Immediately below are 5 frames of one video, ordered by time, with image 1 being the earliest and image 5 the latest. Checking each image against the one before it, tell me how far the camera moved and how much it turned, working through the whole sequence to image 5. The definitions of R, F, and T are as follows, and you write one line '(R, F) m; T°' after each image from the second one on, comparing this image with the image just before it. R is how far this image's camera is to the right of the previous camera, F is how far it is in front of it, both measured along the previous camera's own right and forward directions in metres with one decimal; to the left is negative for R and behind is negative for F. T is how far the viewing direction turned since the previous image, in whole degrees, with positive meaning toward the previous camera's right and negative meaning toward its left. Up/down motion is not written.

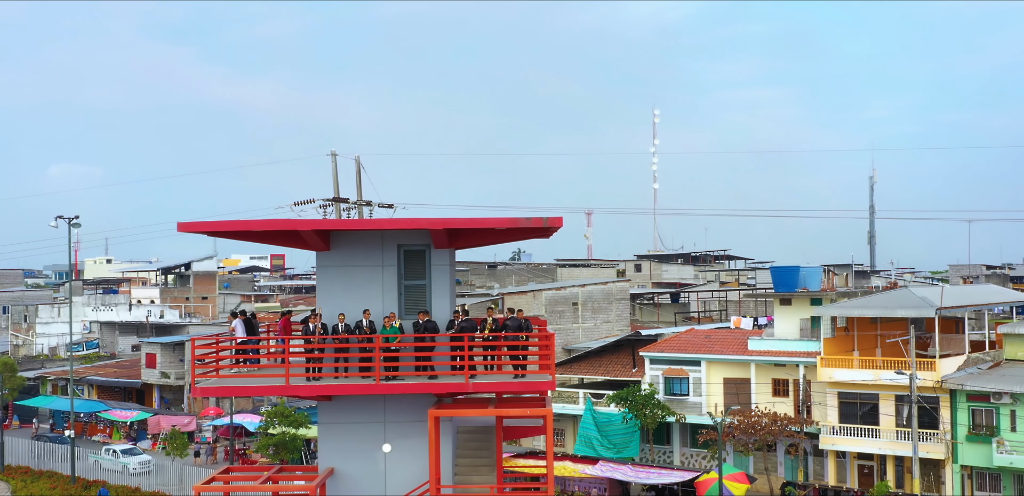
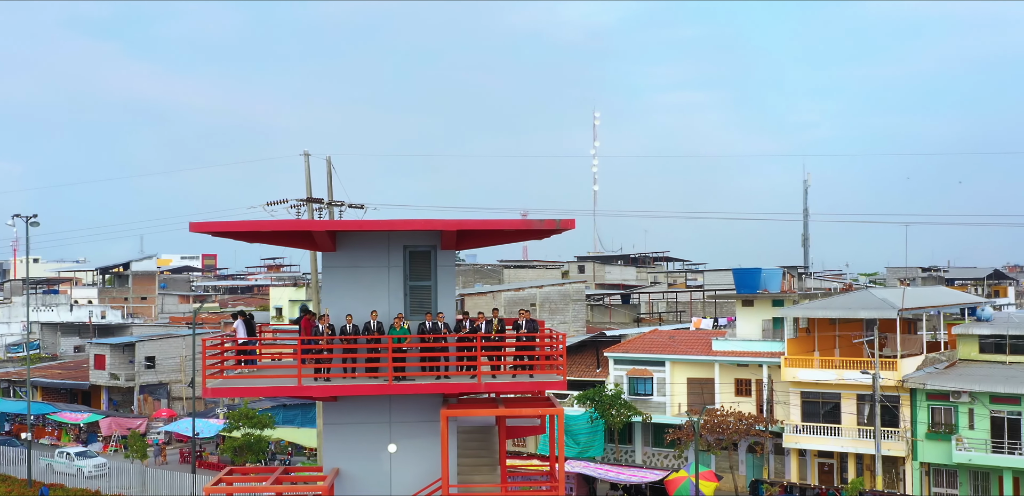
(-1.0, -0.1) m; +3°
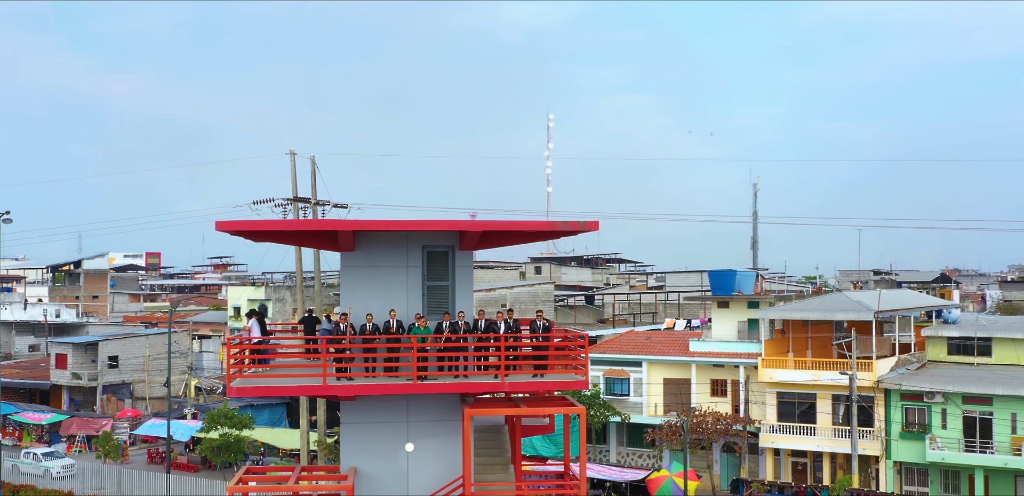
(-1.0, -0.2) m; +2°
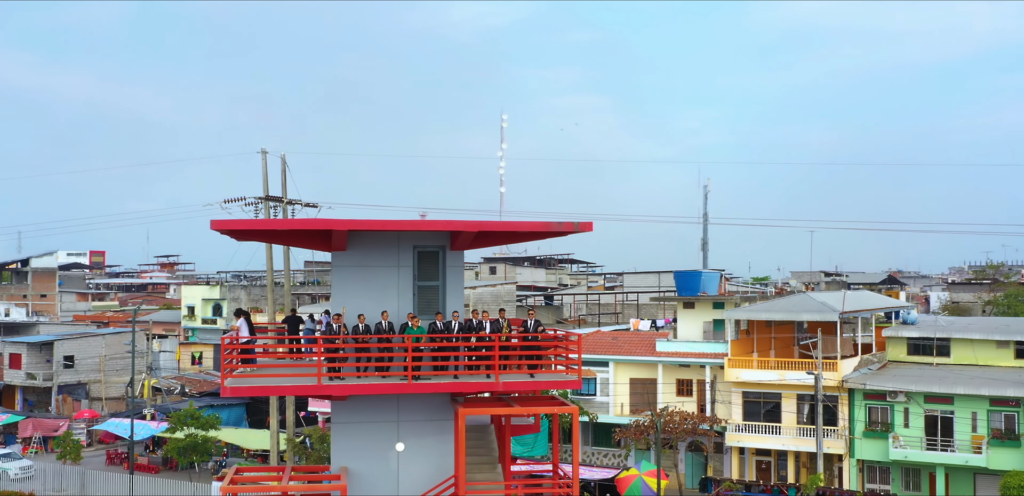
(-0.6, -0.1) m; +2°
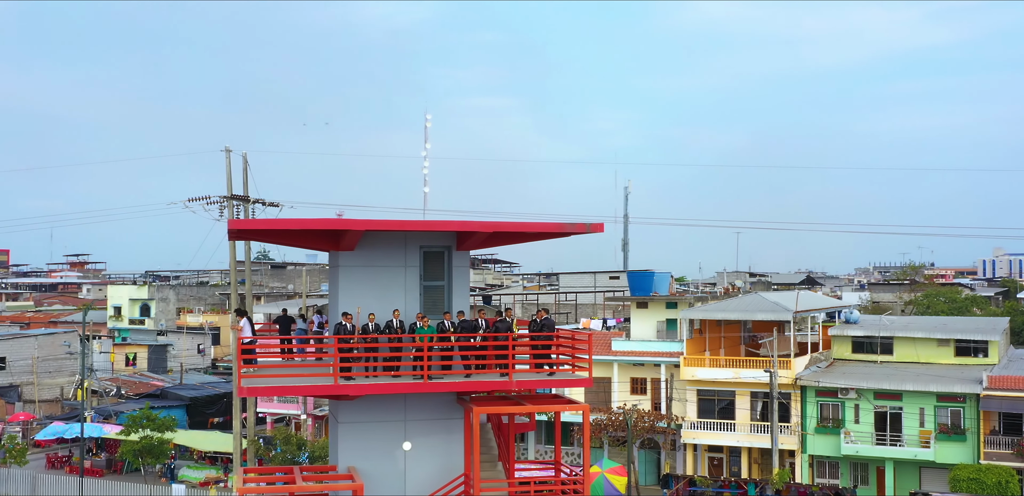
(-1.3, -0.3) m; +4°
